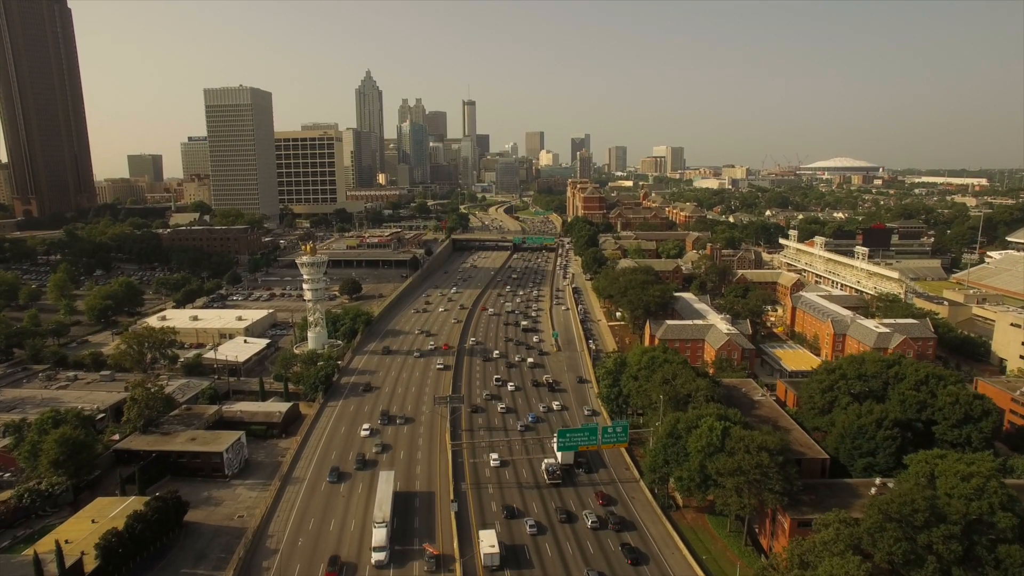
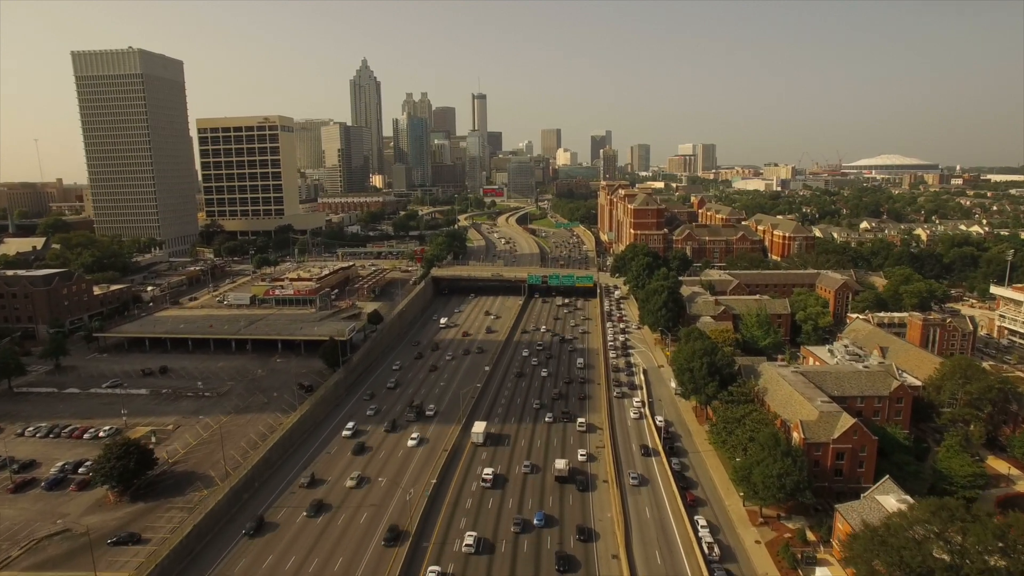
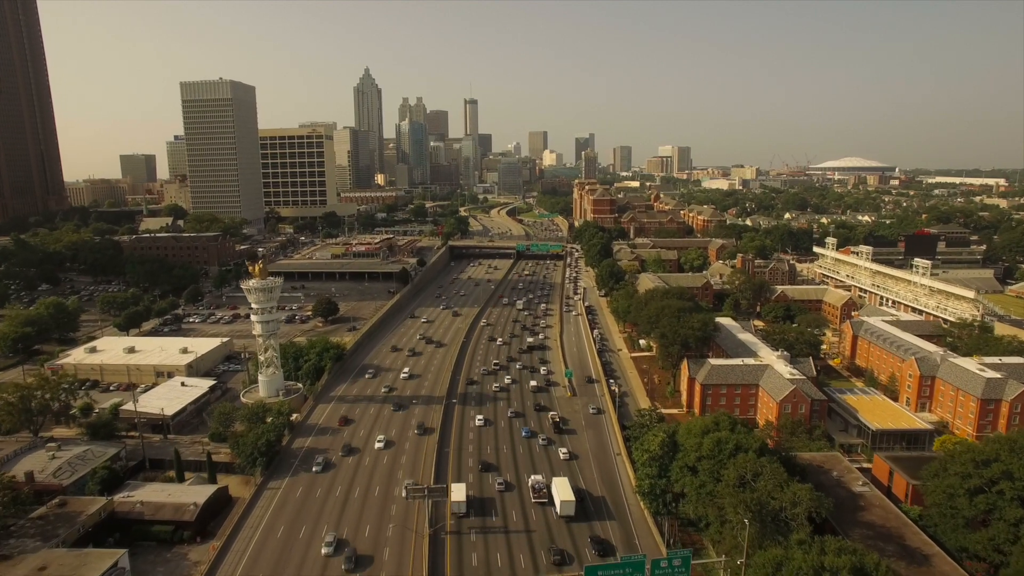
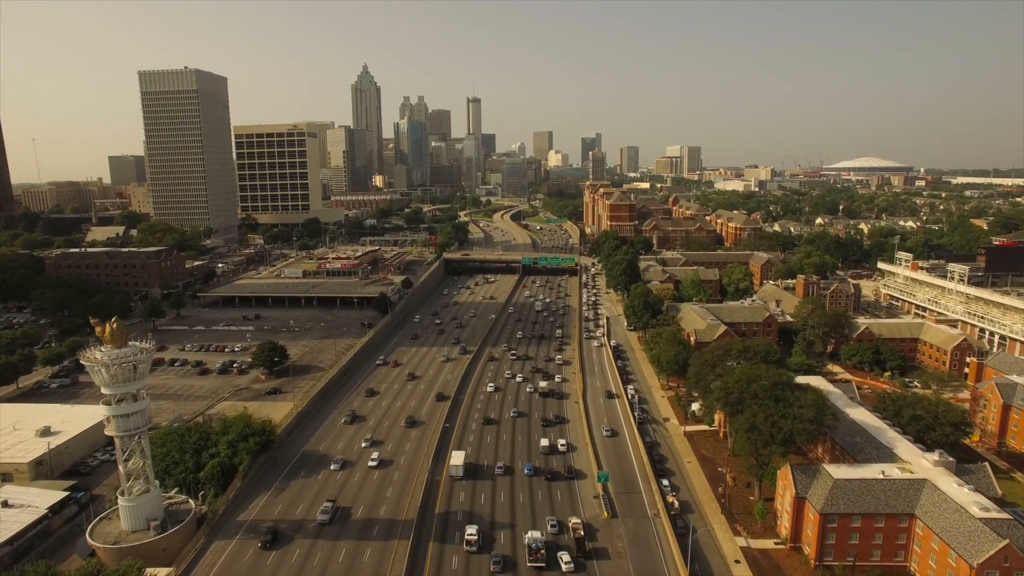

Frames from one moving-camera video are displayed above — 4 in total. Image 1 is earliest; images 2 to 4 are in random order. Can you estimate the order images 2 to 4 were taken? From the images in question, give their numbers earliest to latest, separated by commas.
3, 4, 2
